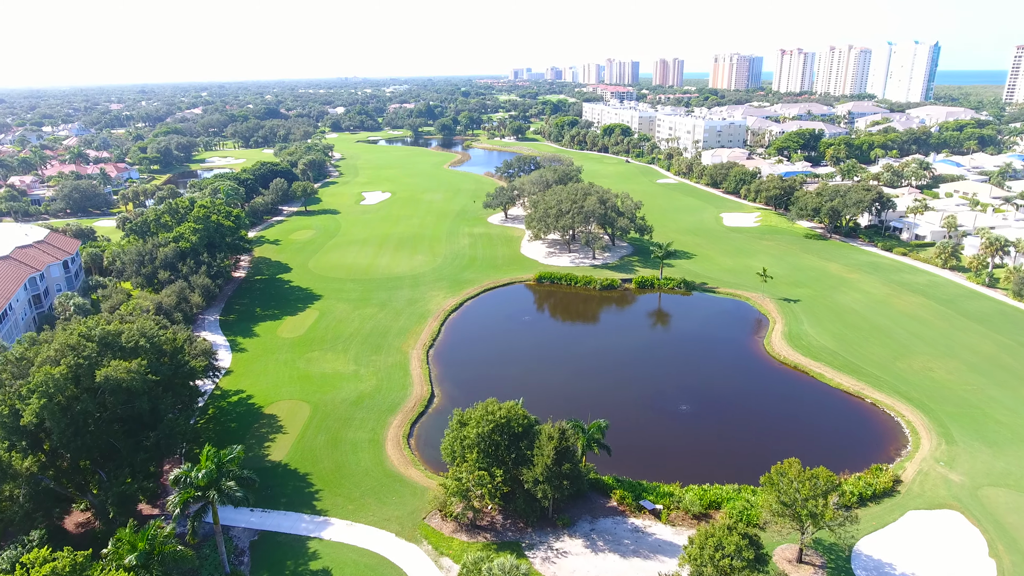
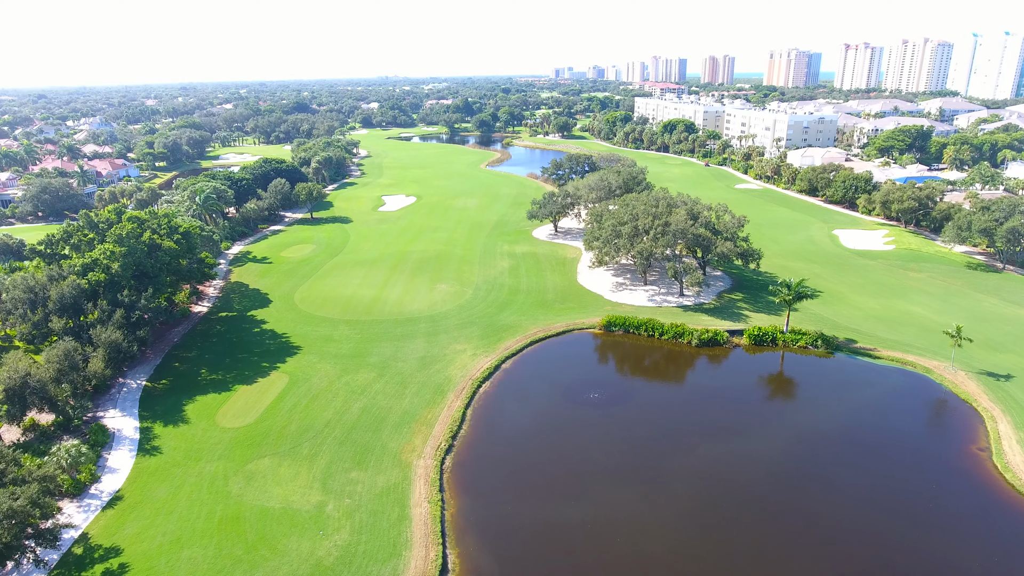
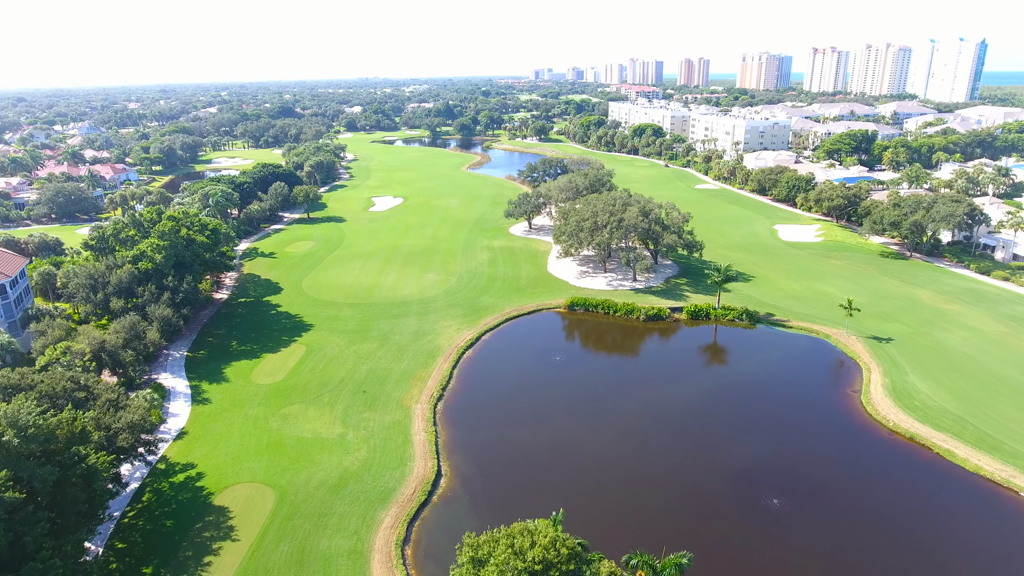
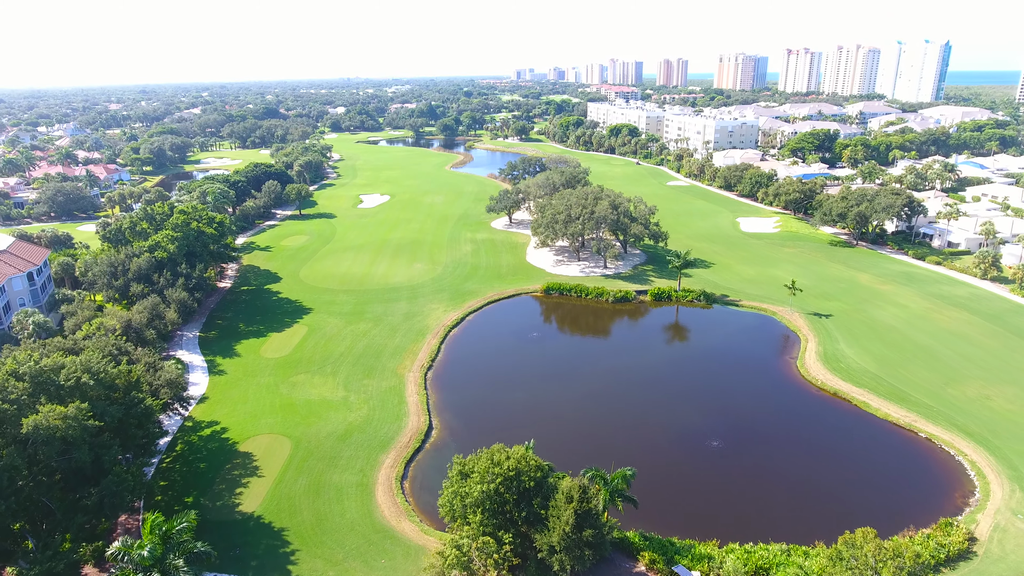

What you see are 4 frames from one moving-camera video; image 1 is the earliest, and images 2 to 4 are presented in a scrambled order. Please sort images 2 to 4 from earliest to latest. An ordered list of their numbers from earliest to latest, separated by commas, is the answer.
4, 3, 2
